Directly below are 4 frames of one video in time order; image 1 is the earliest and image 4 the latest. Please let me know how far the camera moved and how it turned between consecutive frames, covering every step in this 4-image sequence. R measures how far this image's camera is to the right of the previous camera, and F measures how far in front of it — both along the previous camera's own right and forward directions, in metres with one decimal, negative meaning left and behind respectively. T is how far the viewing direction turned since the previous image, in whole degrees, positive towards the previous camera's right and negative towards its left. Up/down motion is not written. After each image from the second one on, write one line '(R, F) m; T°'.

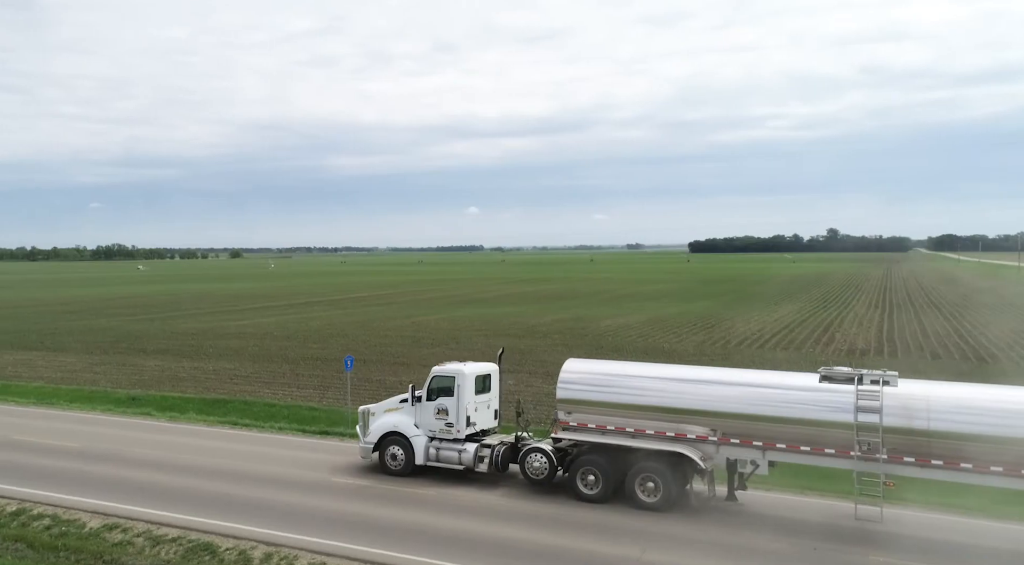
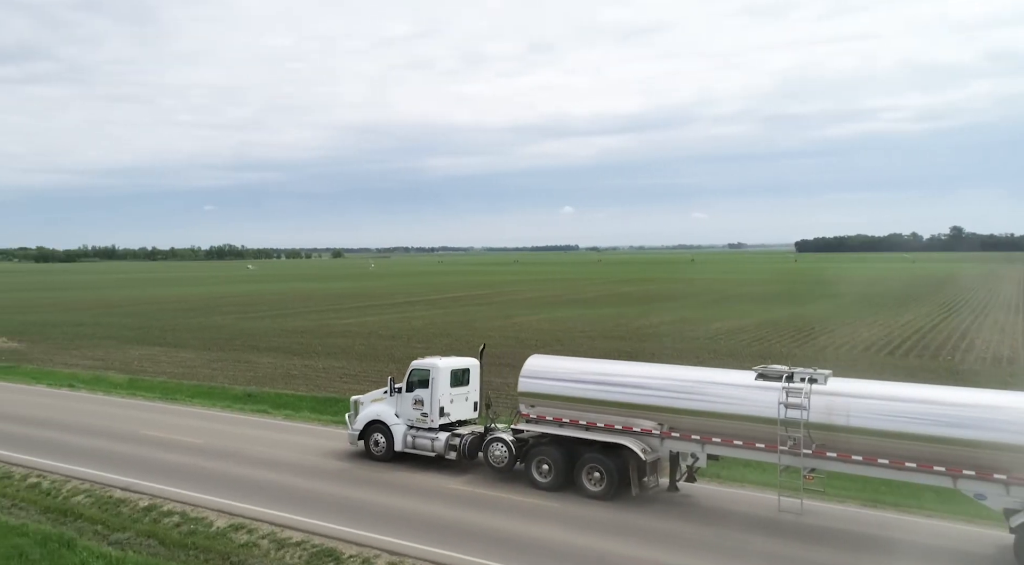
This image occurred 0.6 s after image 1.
(-0.5, +0.5) m; -7°
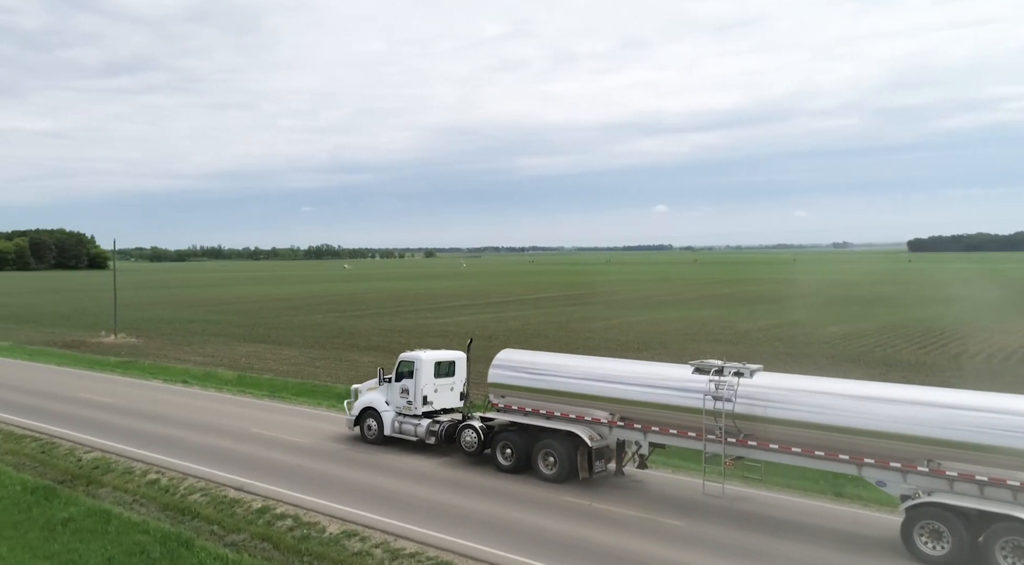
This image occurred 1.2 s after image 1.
(-0.5, +0.6) m; -7°
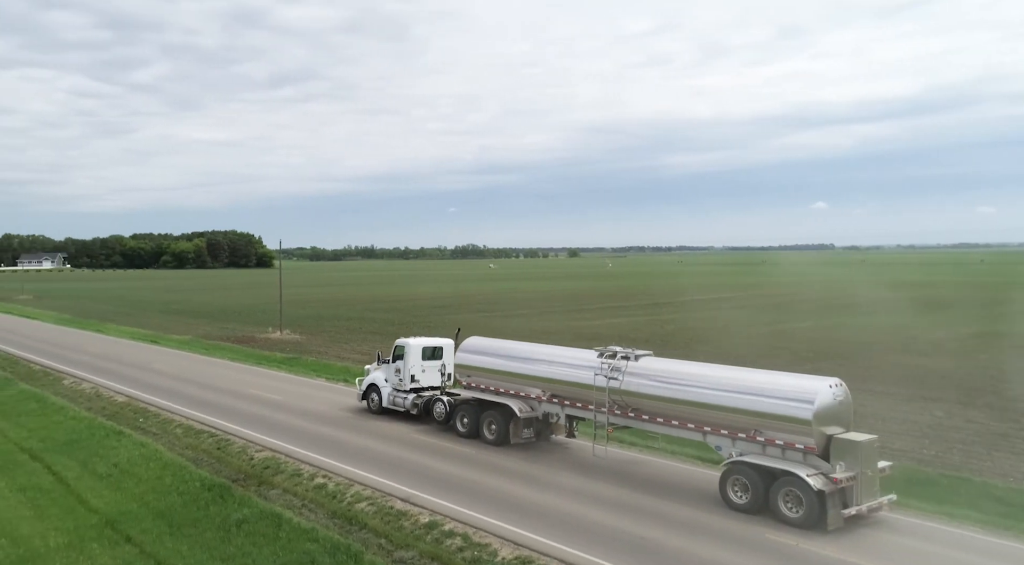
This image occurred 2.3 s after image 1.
(-0.6, +0.9) m; -10°
